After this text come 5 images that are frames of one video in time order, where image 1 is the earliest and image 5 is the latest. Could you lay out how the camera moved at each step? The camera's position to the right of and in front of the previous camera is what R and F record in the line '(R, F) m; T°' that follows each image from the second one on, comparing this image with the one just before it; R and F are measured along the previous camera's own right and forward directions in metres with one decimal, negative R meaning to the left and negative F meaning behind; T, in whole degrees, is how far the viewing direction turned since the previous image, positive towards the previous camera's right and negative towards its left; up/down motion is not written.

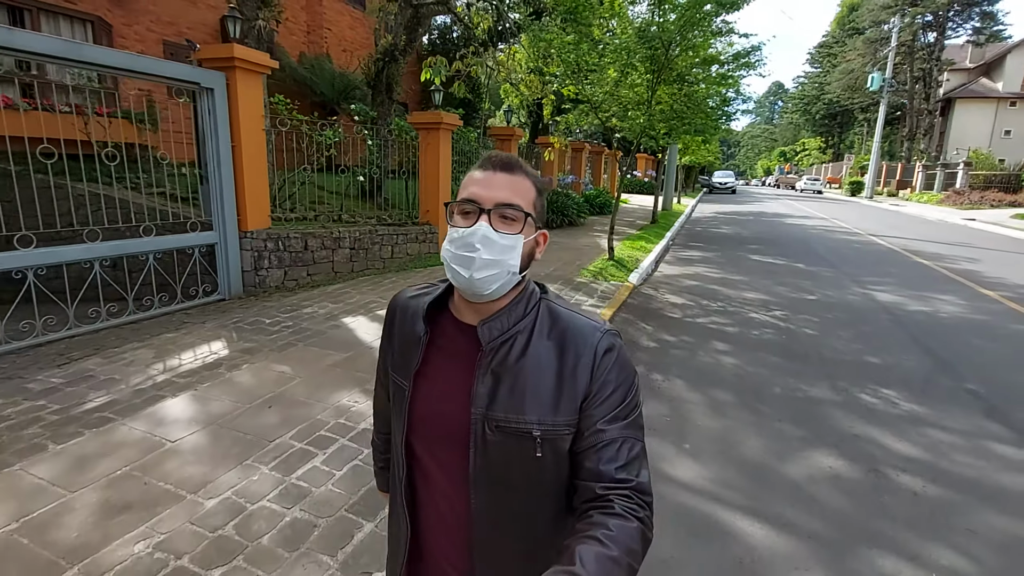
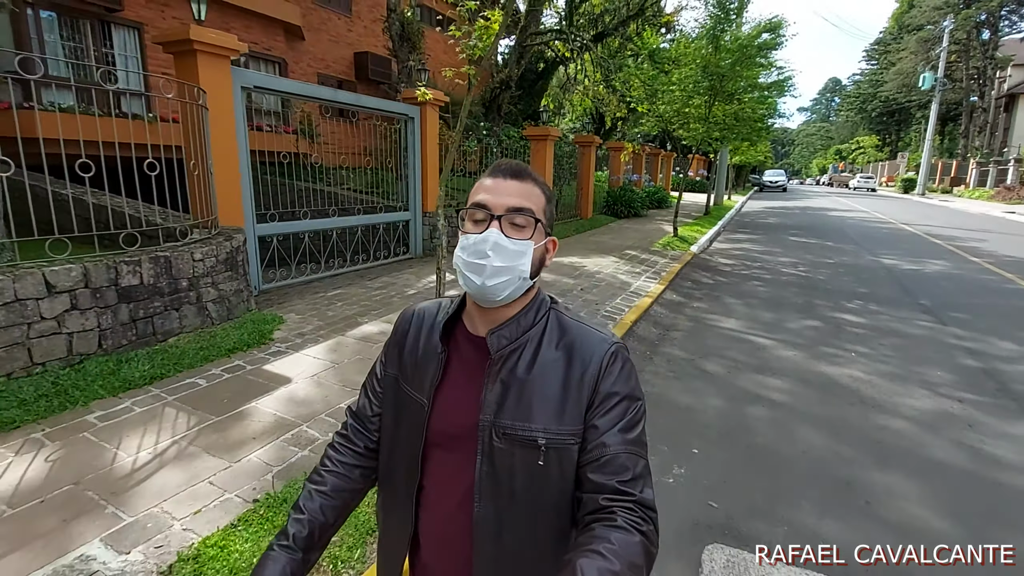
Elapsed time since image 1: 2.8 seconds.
(-0.8, -2.8) m; -5°
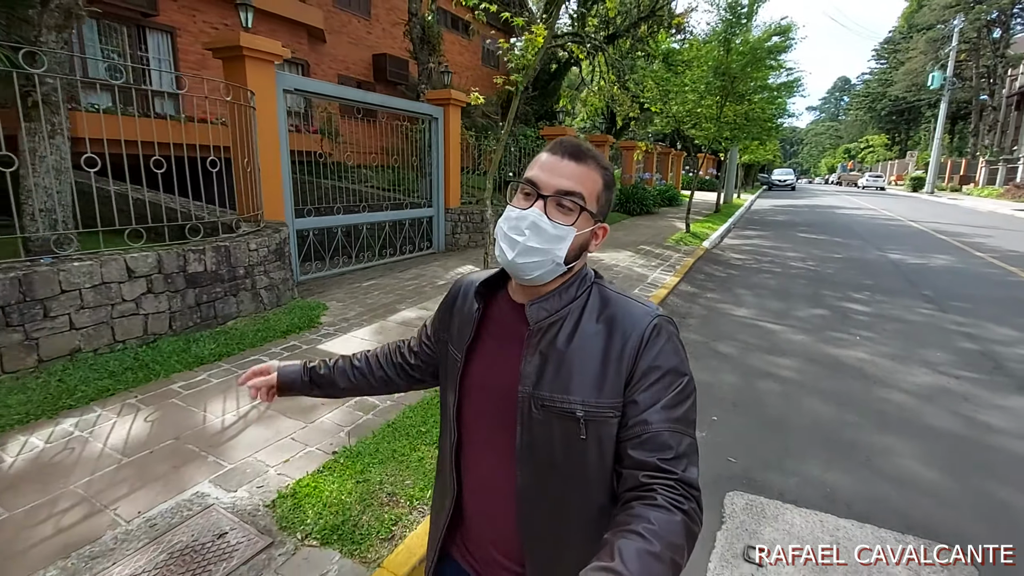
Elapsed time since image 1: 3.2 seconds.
(-0.2, -0.4) m; -1°
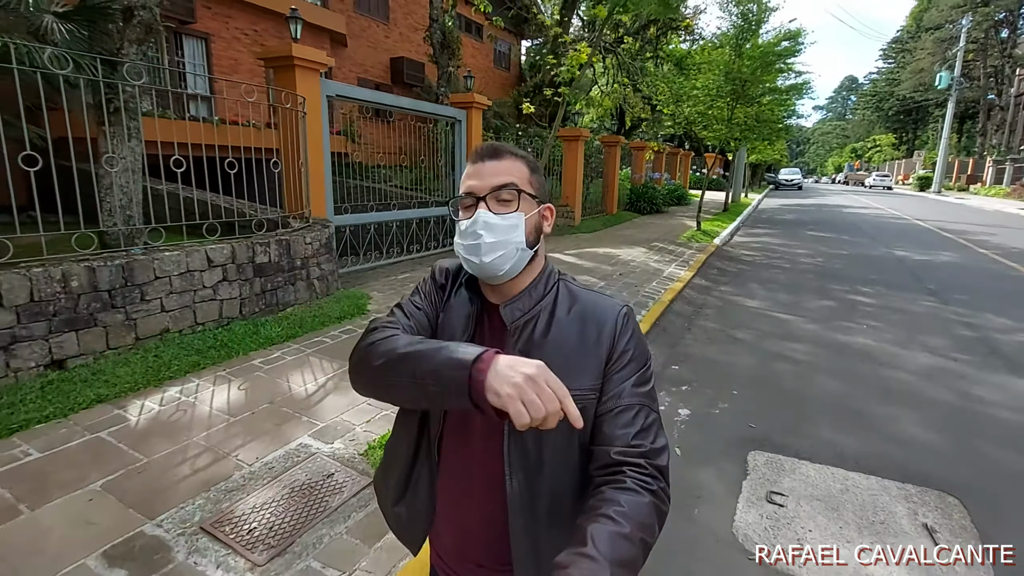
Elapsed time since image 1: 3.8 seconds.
(-0.3, -0.5) m; 0°
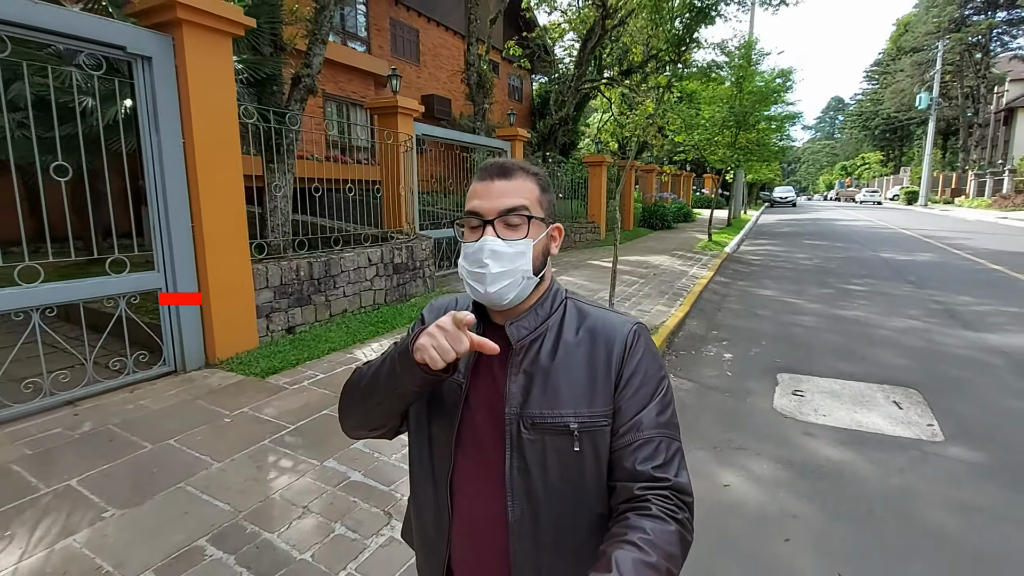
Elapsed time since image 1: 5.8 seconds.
(-0.9, -1.6) m; 0°
